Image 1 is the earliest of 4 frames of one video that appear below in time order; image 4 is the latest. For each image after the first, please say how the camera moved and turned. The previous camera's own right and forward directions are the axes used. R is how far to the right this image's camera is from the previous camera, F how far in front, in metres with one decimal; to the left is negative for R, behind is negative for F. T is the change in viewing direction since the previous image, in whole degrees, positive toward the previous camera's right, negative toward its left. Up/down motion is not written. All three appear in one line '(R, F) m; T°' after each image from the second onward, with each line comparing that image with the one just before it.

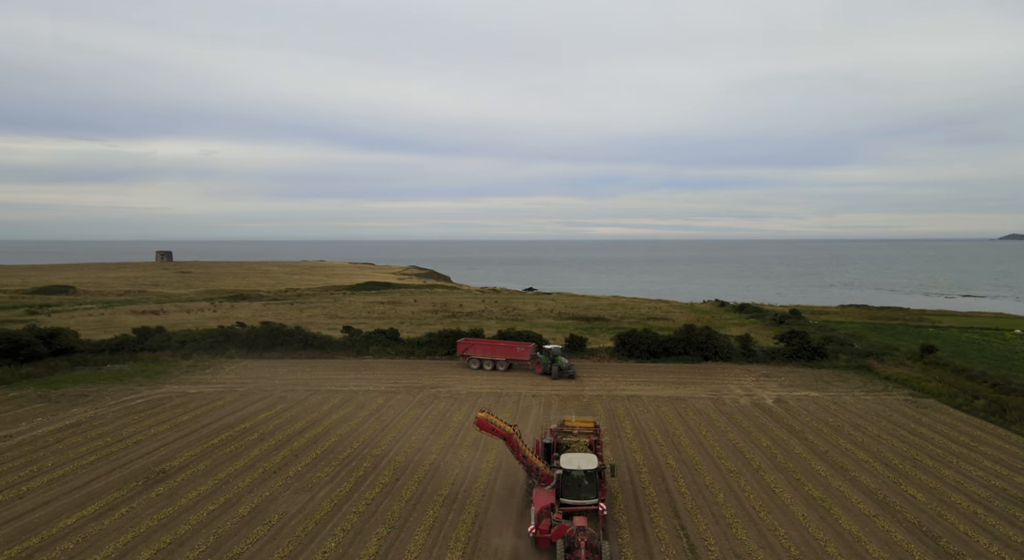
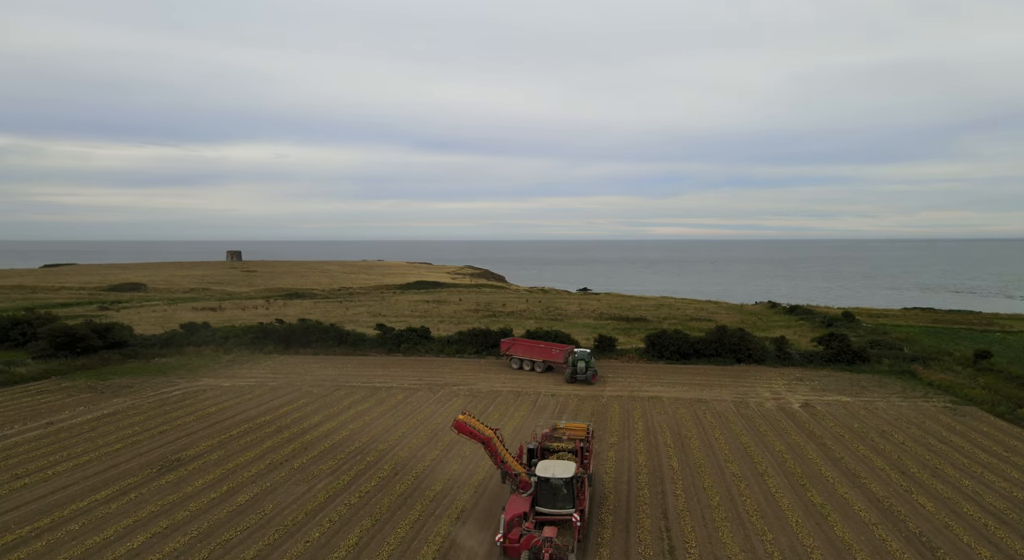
(+1.6, +0.2) m; -5°
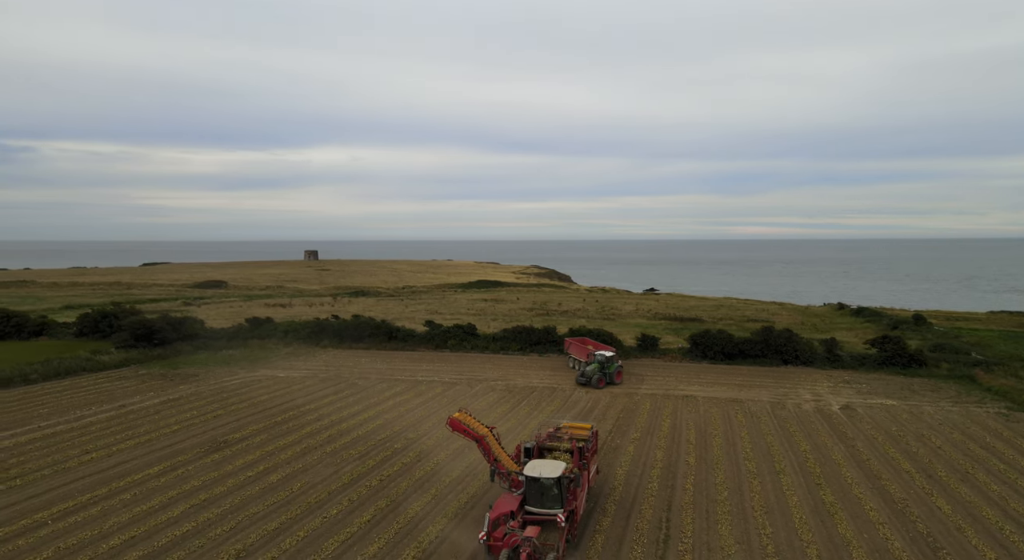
(+1.4, -0.4) m; -6°
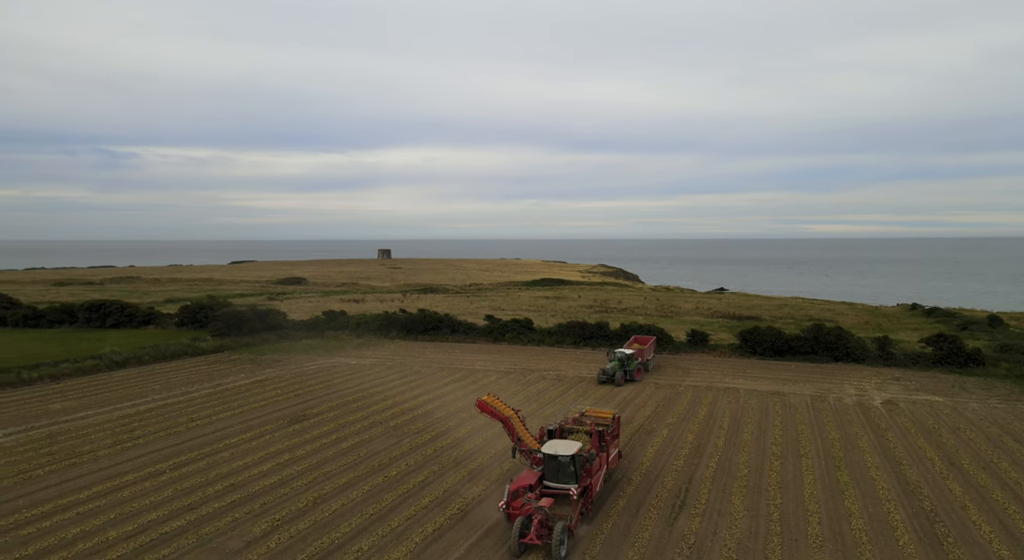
(+0.8, -1.8) m; -6°
